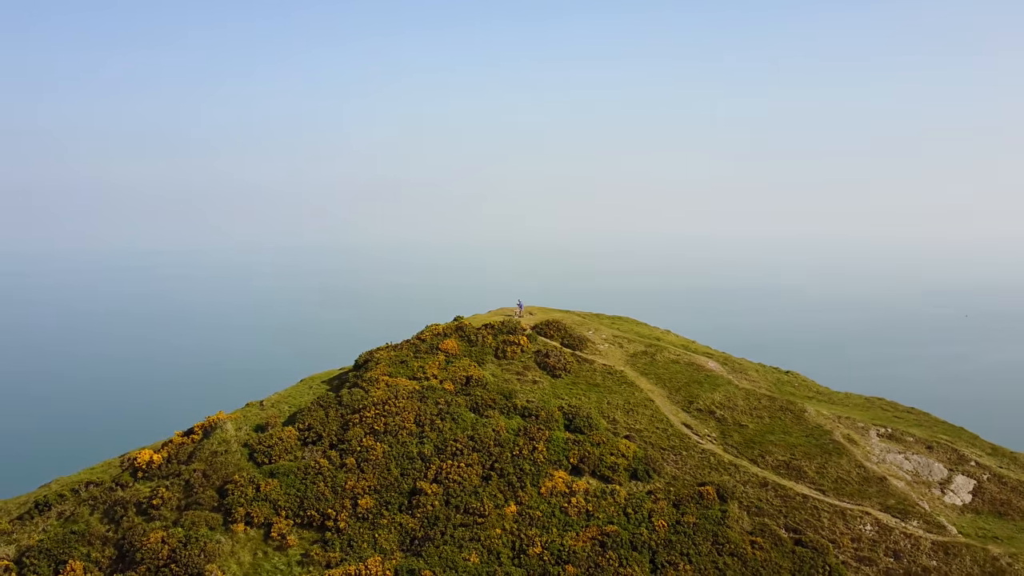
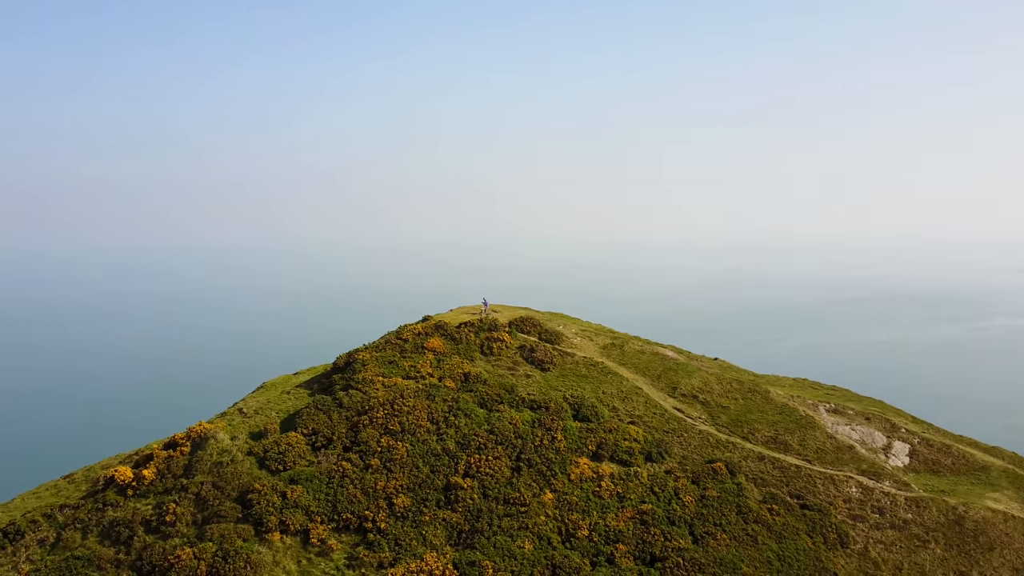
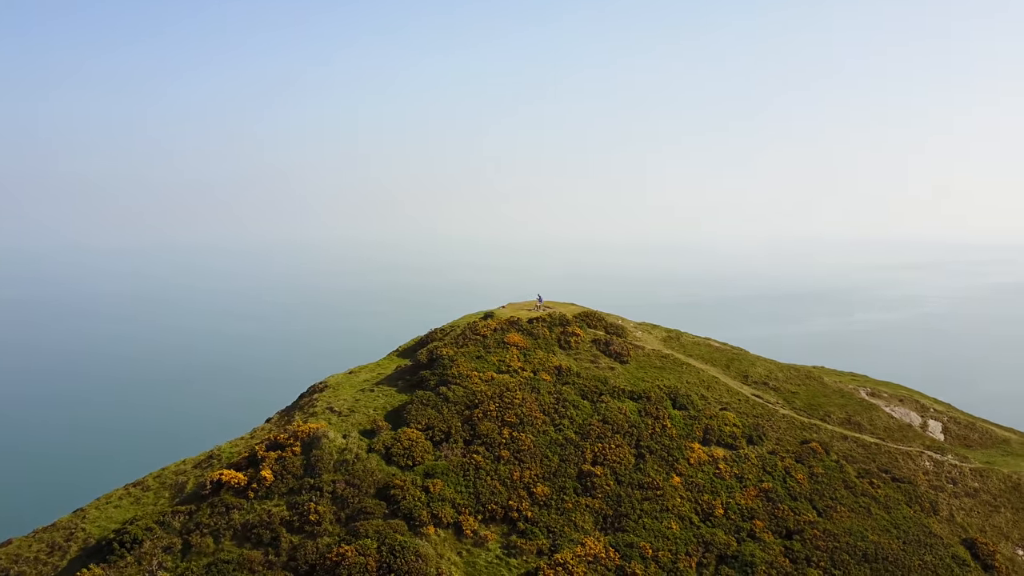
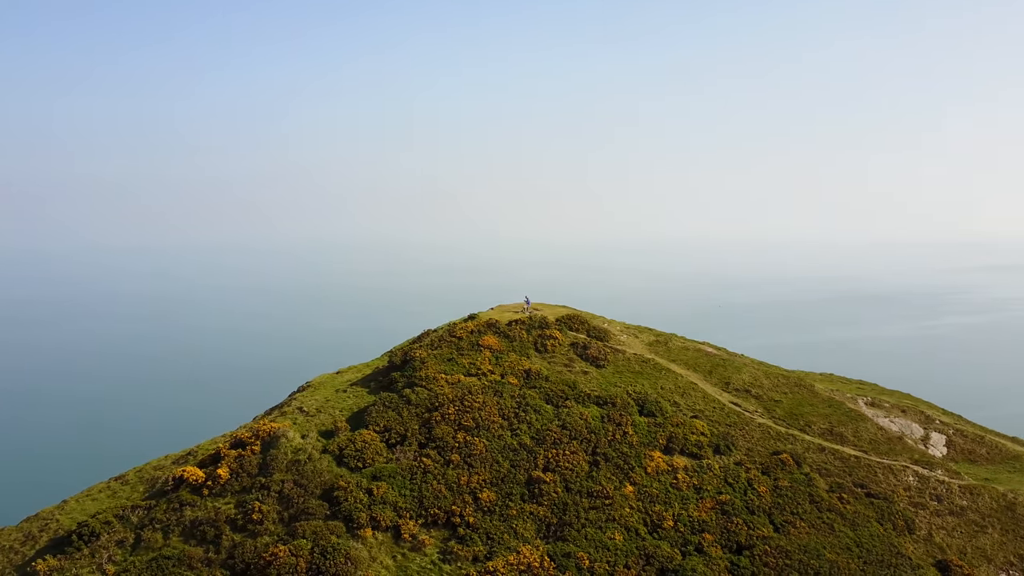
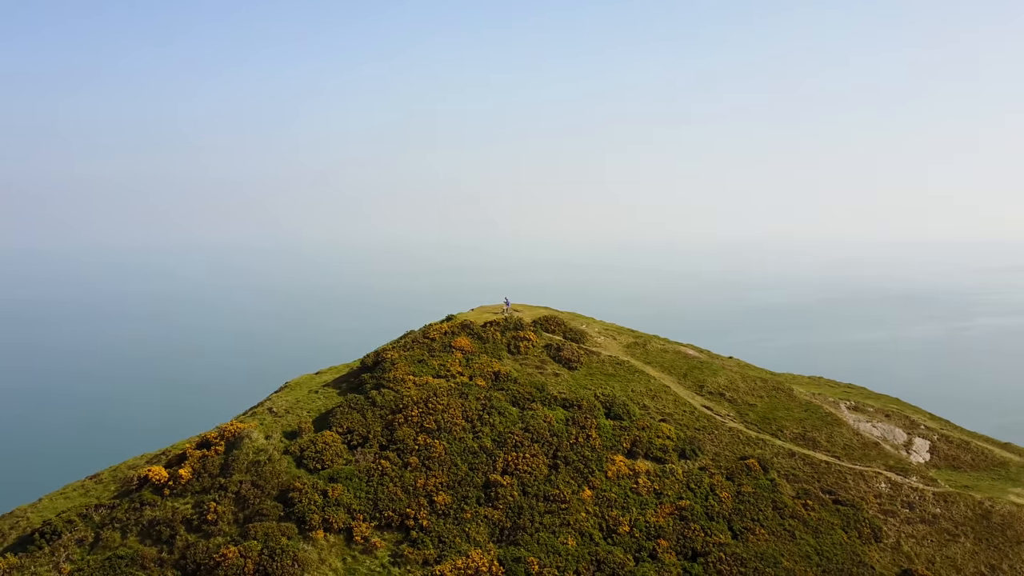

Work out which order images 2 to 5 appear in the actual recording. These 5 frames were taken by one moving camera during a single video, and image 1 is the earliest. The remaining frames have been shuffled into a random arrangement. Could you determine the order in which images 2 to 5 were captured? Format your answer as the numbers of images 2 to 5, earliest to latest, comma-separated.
2, 5, 4, 3
